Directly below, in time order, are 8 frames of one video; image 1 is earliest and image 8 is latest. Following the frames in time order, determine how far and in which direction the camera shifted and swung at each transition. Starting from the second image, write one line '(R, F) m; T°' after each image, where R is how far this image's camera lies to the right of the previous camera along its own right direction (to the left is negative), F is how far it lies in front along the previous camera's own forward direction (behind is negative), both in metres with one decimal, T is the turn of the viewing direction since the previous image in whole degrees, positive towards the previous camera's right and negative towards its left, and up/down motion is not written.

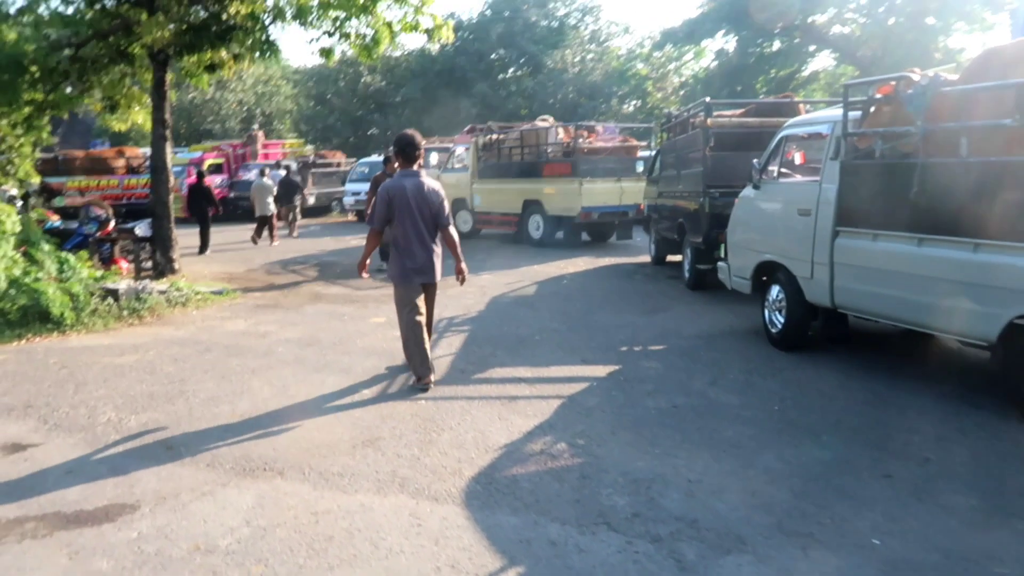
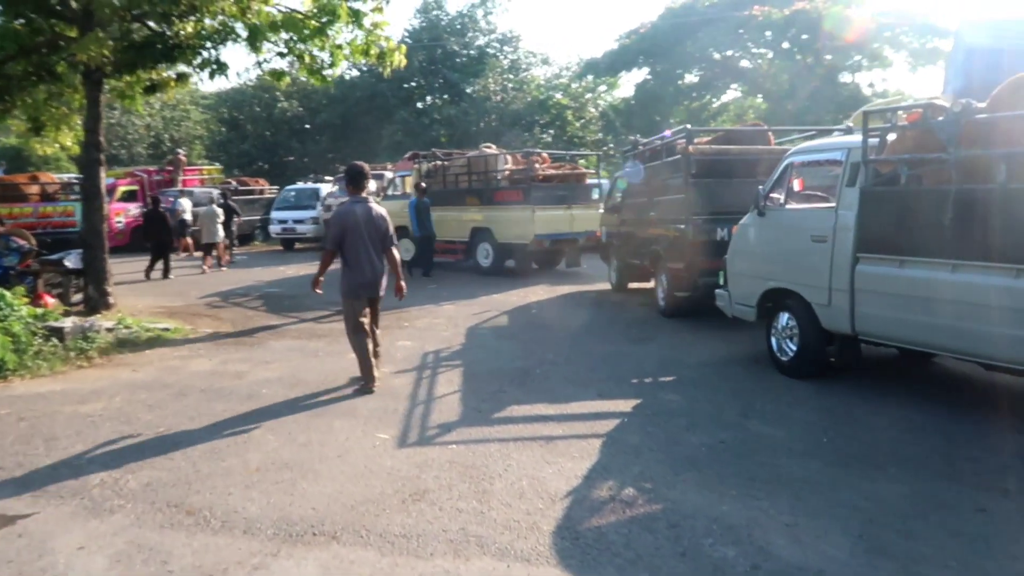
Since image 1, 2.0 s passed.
(-1.0, +0.5) m; +7°
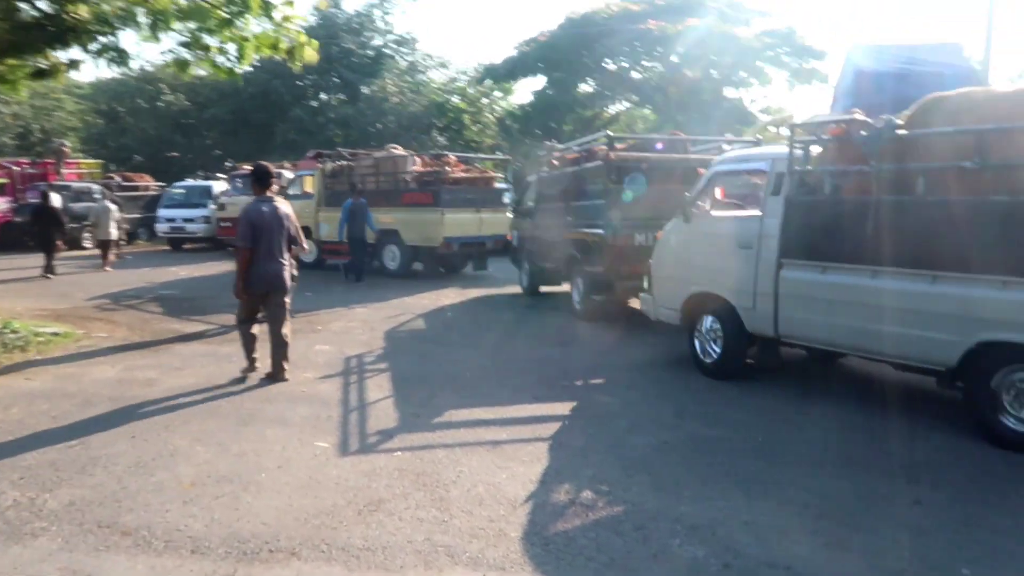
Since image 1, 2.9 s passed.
(-0.5, +0.1) m; +8°
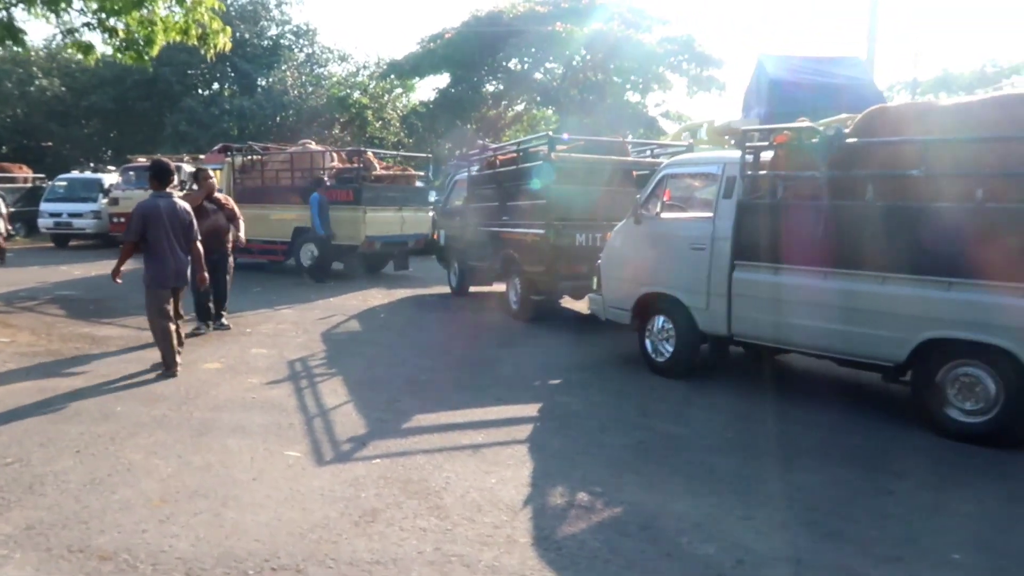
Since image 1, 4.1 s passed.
(-0.7, +0.1) m; +8°
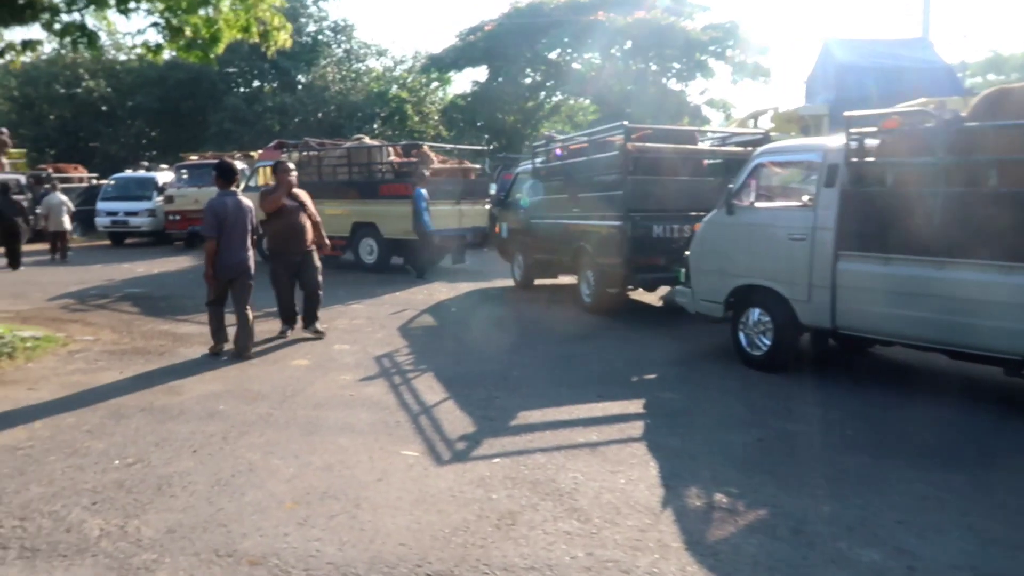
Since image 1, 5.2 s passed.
(-0.6, +0.1) m; -2°
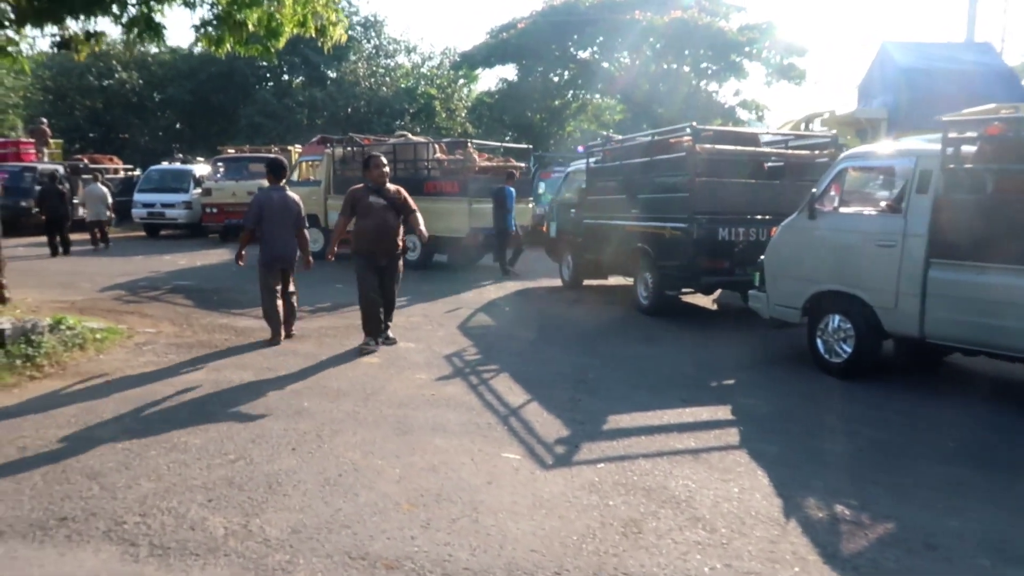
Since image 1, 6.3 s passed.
(-0.7, +0.1) m; -1°
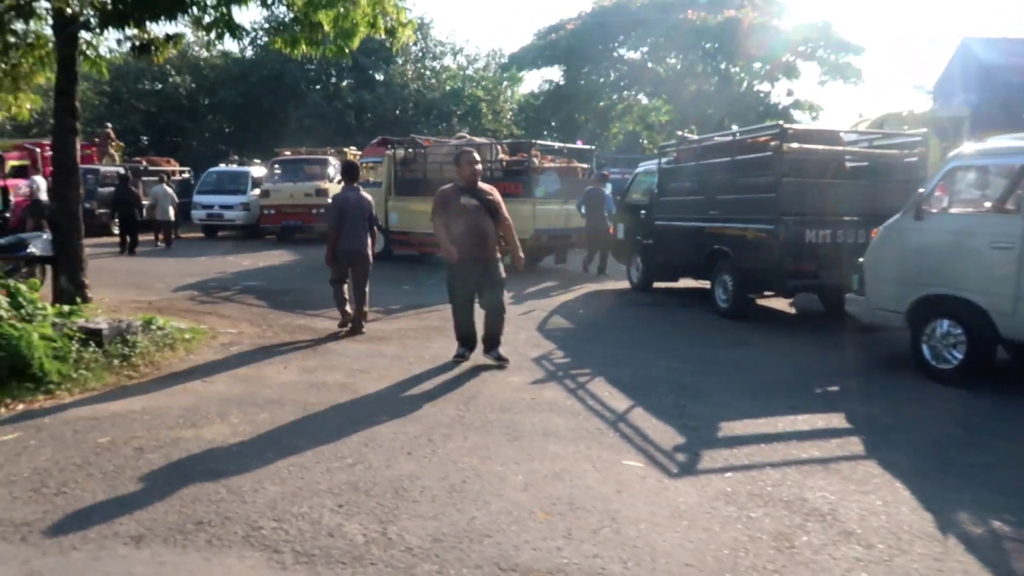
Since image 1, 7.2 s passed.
(-0.6, +0.1) m; -3°
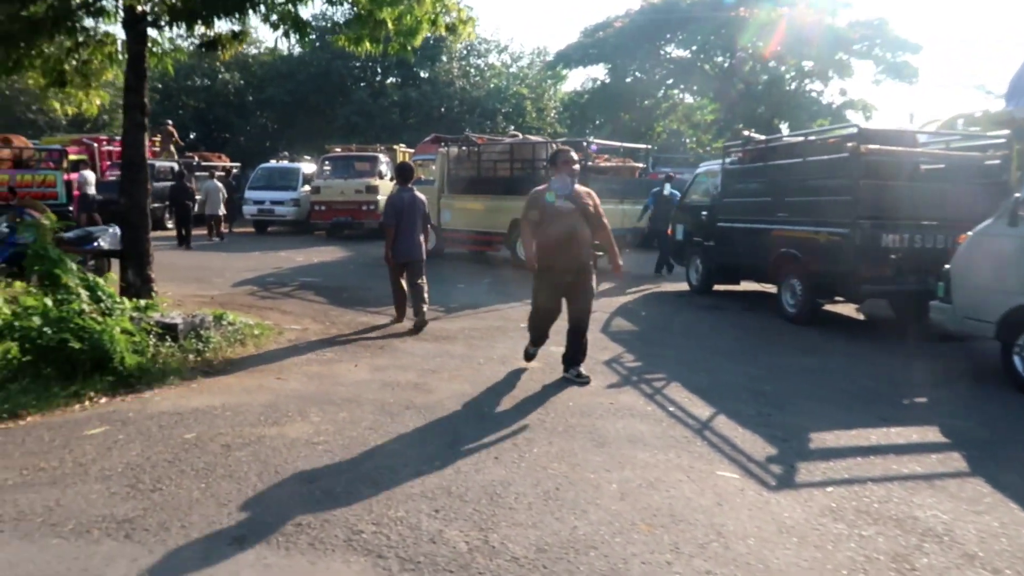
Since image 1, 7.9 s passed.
(-0.4, +0.1) m; -3°
